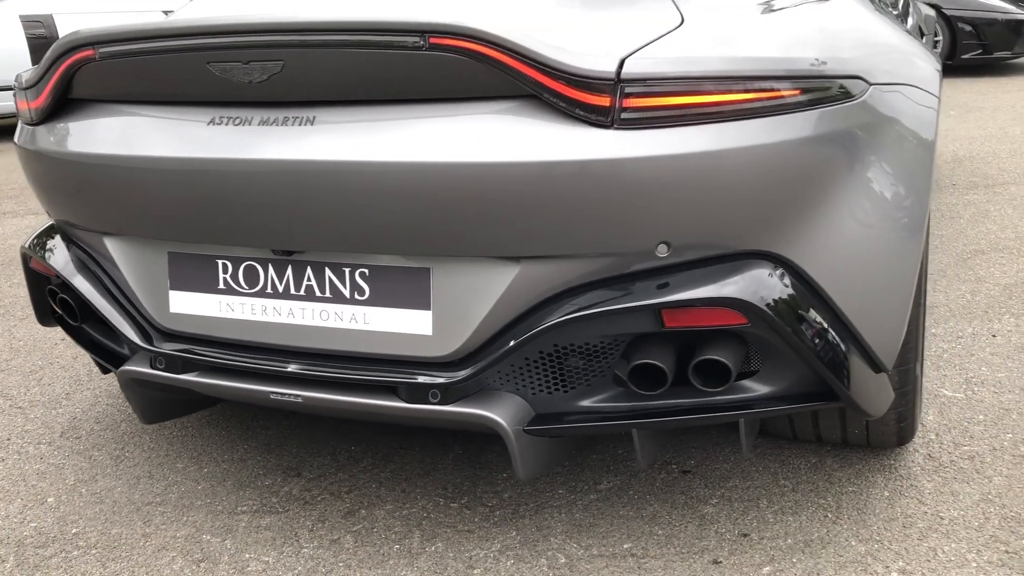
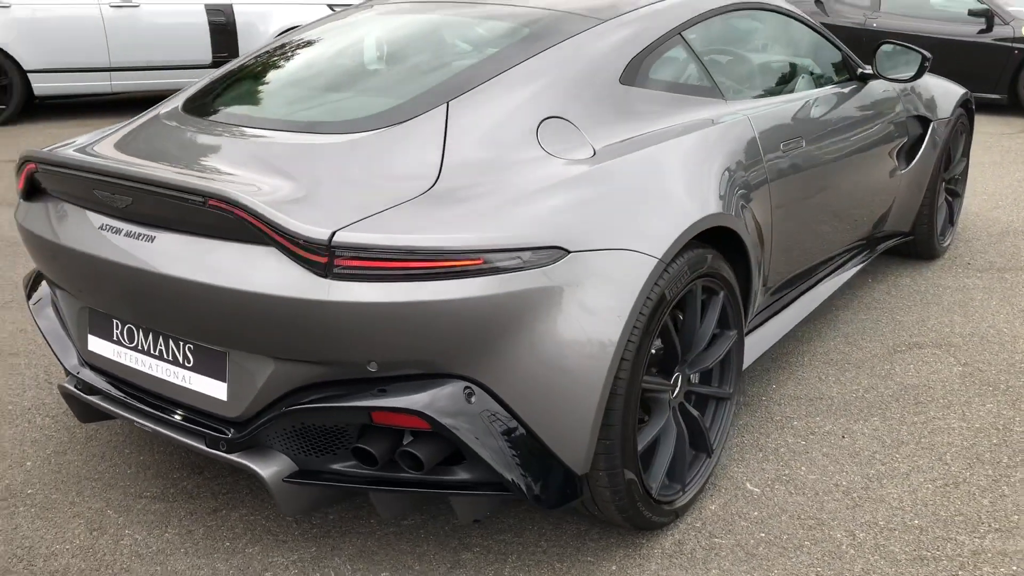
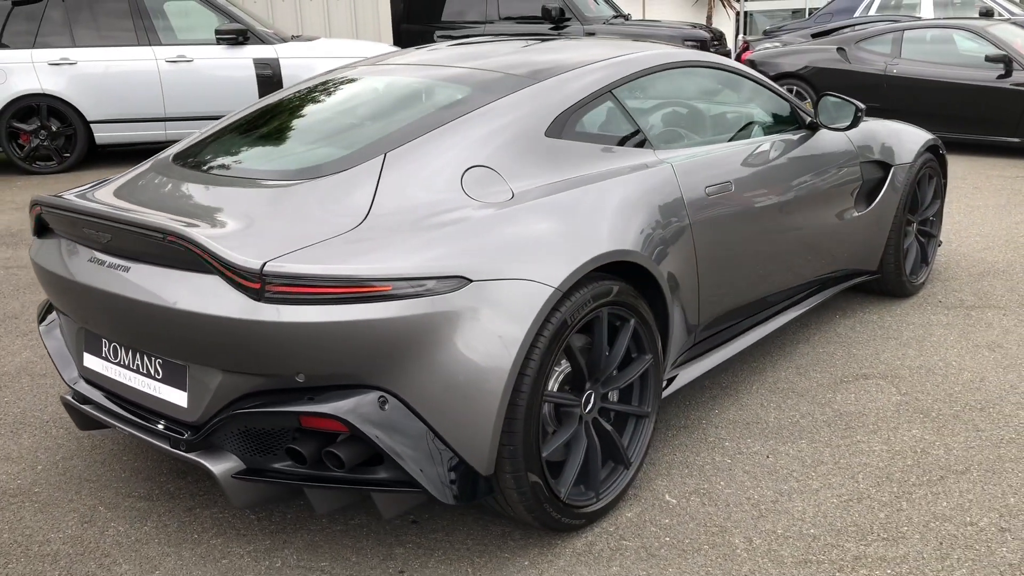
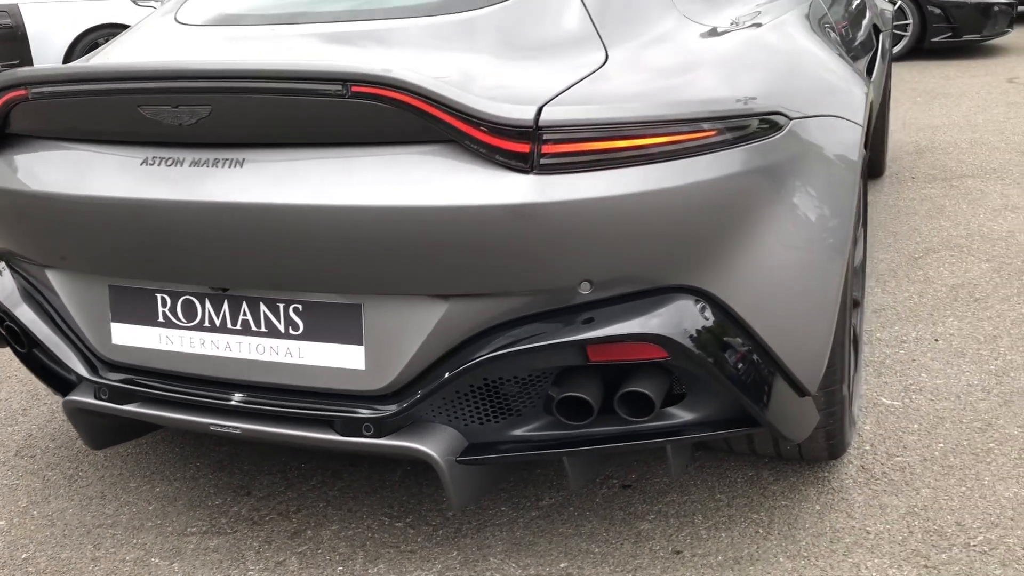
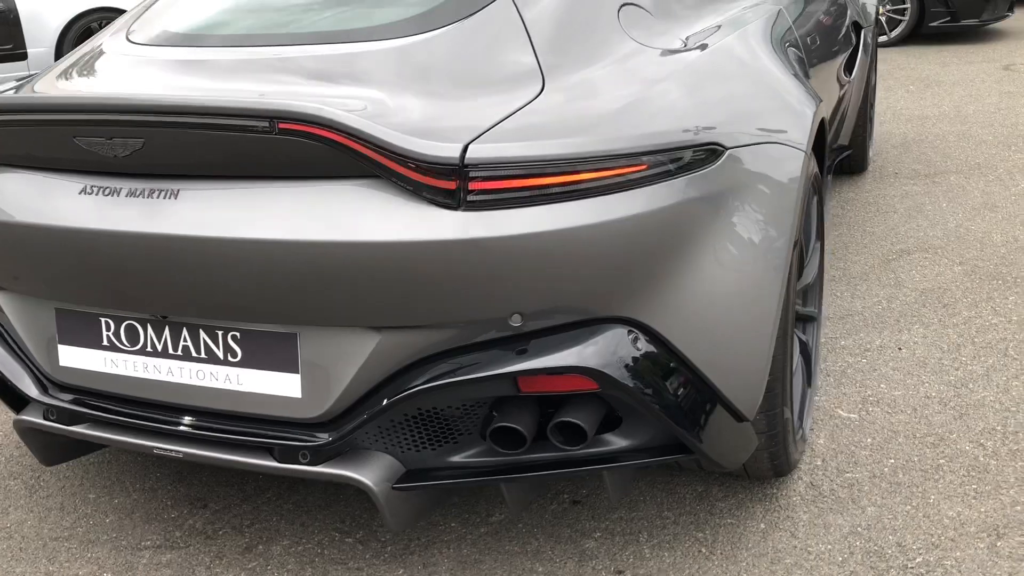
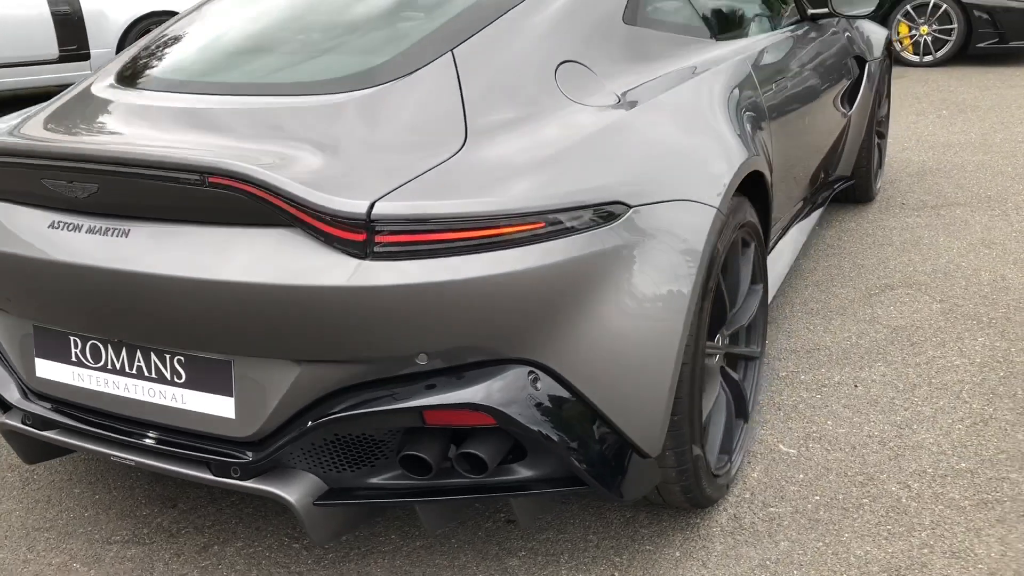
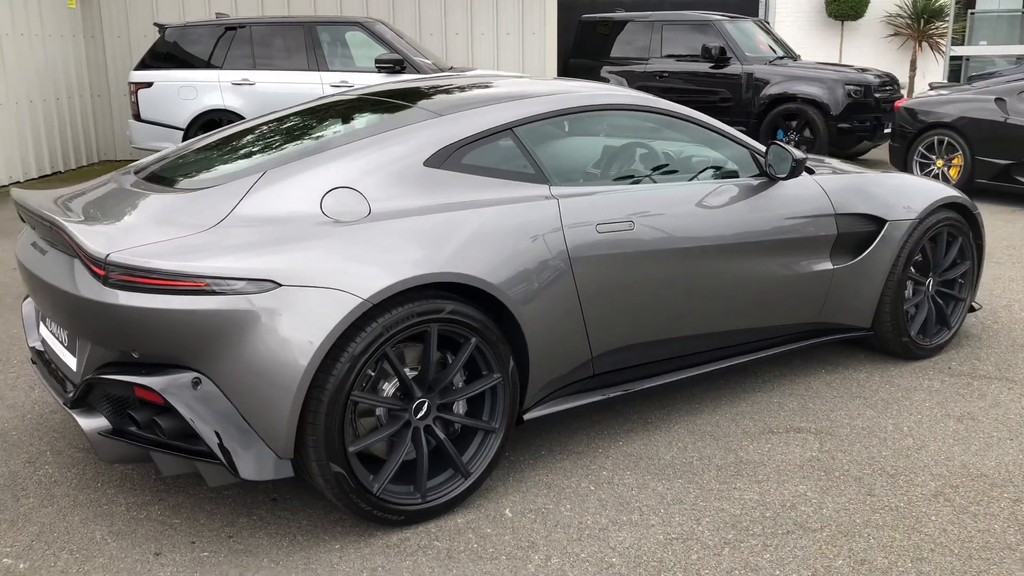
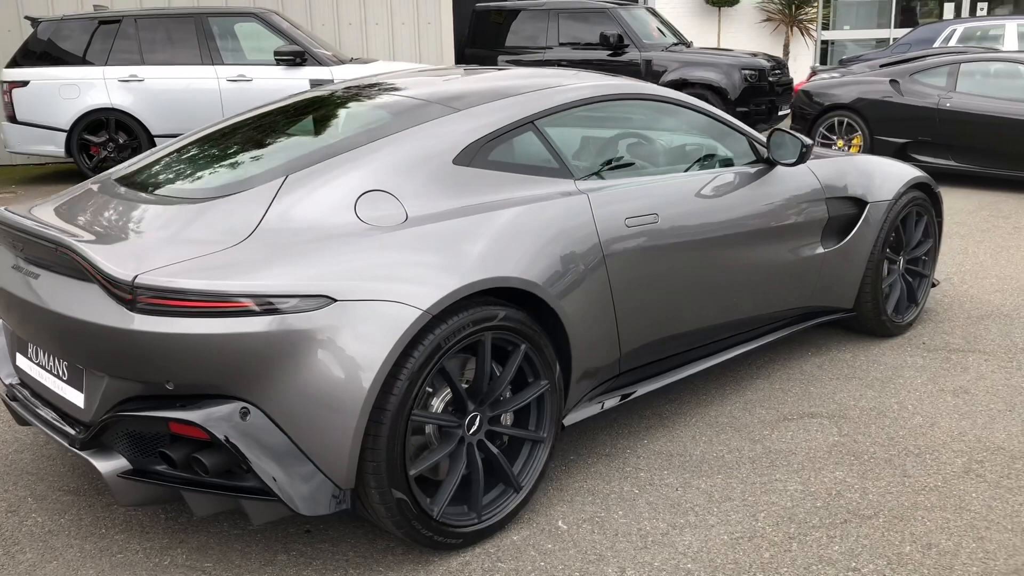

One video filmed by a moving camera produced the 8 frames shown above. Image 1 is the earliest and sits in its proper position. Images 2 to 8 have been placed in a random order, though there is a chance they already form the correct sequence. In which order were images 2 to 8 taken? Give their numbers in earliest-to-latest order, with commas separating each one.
4, 5, 6, 2, 3, 8, 7
